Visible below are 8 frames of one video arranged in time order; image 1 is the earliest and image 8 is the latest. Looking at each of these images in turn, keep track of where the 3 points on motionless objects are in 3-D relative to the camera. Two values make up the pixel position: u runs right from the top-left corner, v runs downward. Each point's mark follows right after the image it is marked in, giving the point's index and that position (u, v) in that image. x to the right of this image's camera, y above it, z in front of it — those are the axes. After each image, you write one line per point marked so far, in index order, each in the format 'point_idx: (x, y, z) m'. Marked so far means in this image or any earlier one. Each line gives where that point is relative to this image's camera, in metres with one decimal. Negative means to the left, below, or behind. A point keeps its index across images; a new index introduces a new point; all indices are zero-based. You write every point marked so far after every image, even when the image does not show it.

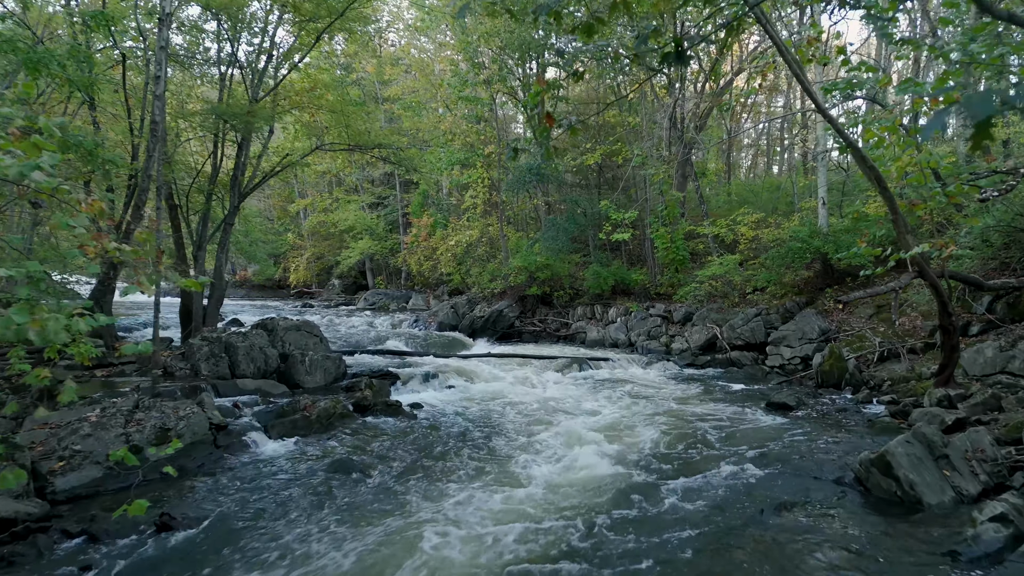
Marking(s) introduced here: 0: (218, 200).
0: (-4.6, +1.4, +11.0) m
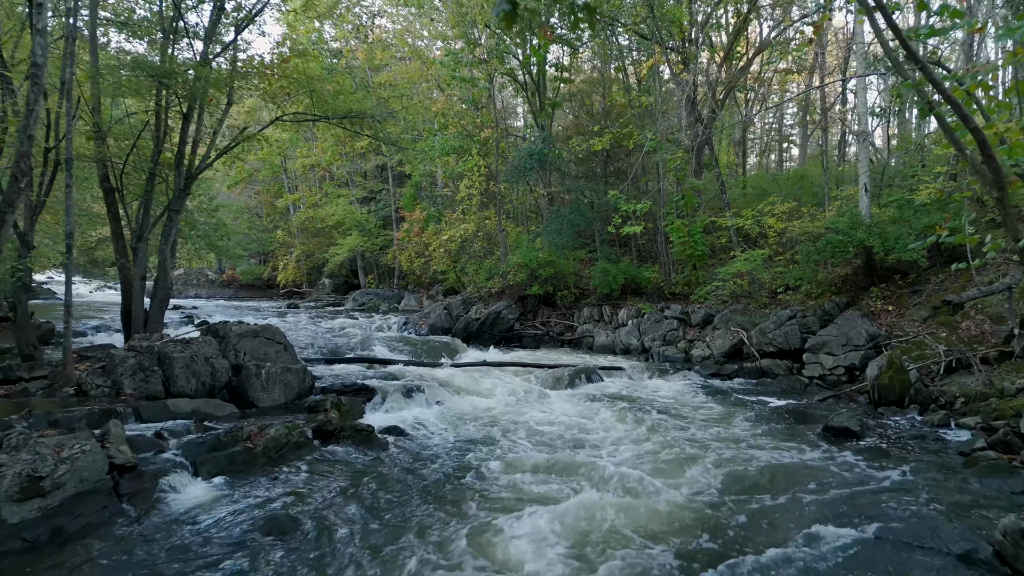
0: (-4.7, +1.4, +9.3) m
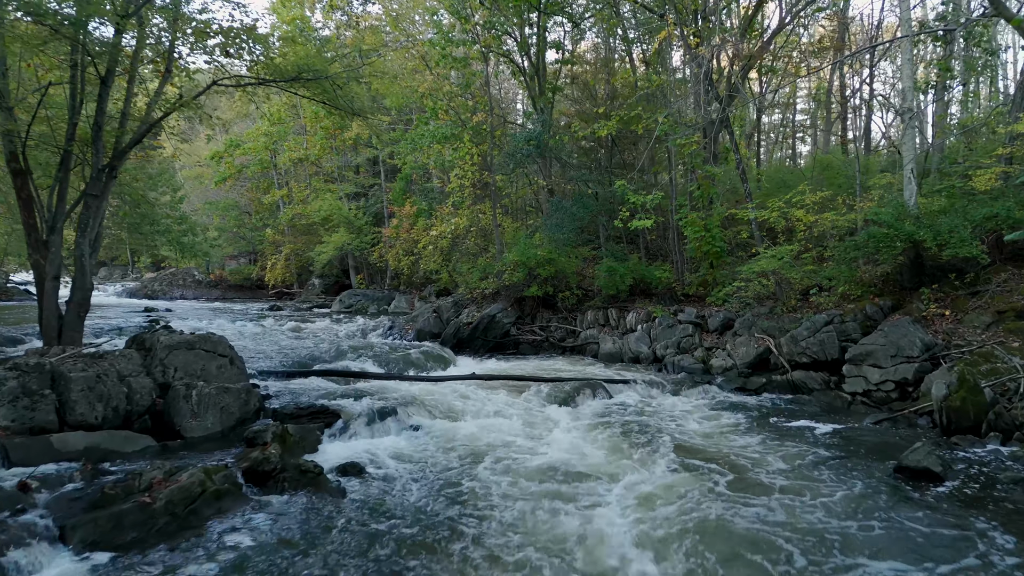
0: (-4.8, +1.4, +7.8) m
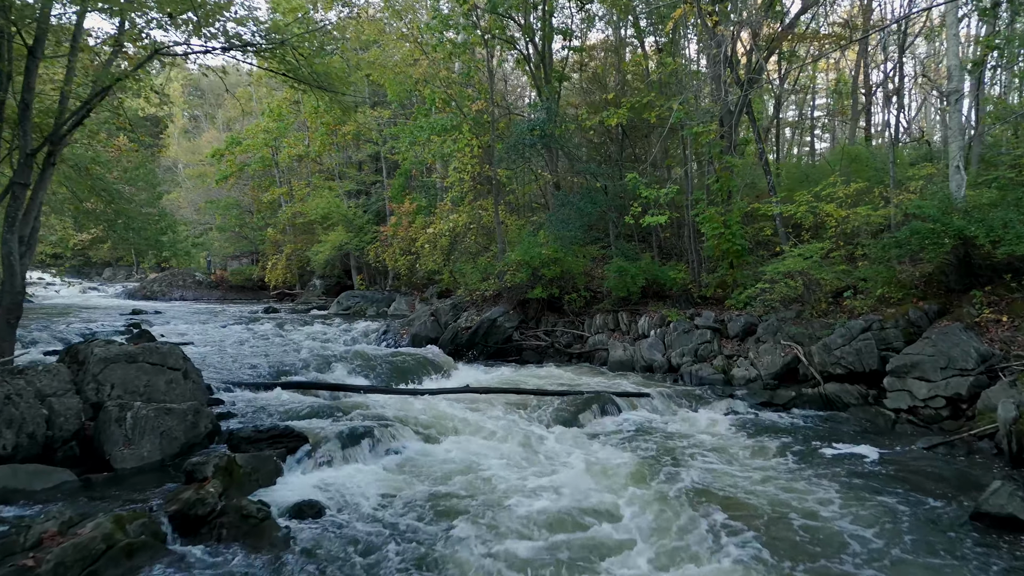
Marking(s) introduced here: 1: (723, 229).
0: (-4.8, +1.4, +6.8) m
1: (+3.6, +1.0, +11.9) m
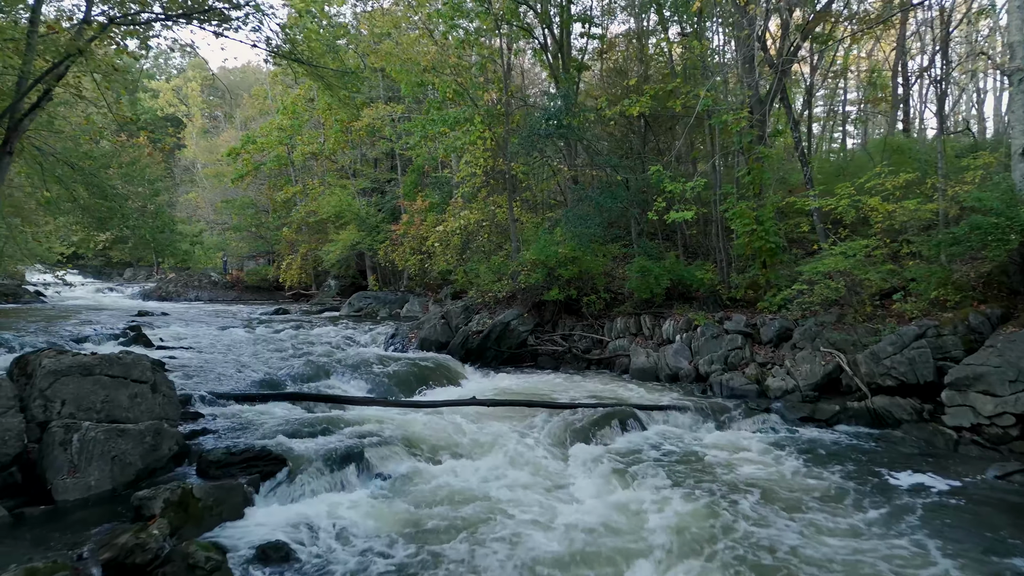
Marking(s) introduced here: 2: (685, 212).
0: (-4.8, +1.4, +6.1) m
1: (+3.8, +1.0, +10.9) m
2: (+3.0, +1.3, +12.0) m
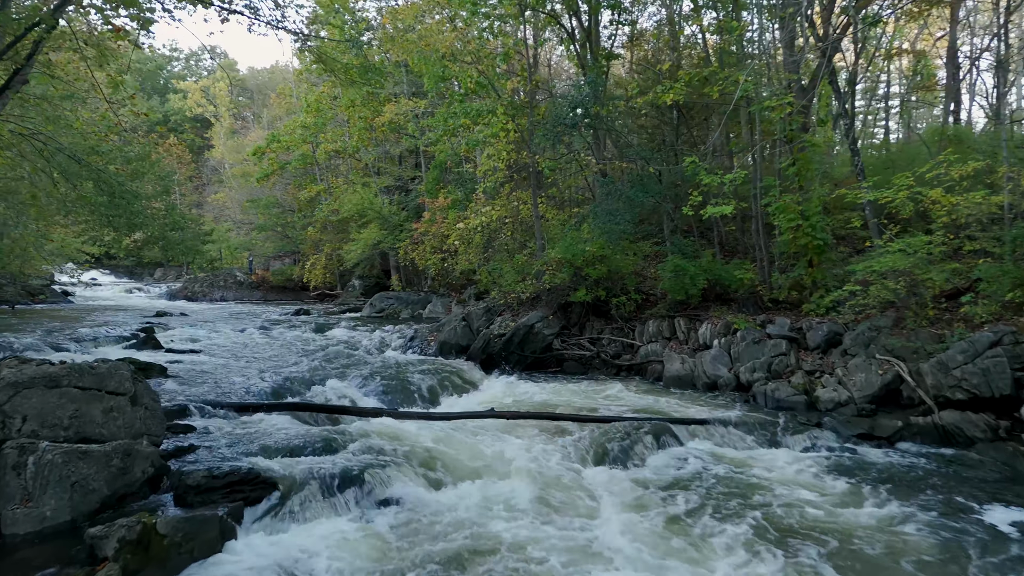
0: (-4.6, +1.3, +5.6) m
1: (+4.1, +1.0, +10.0) m
2: (+3.3, +1.3, +11.1) m
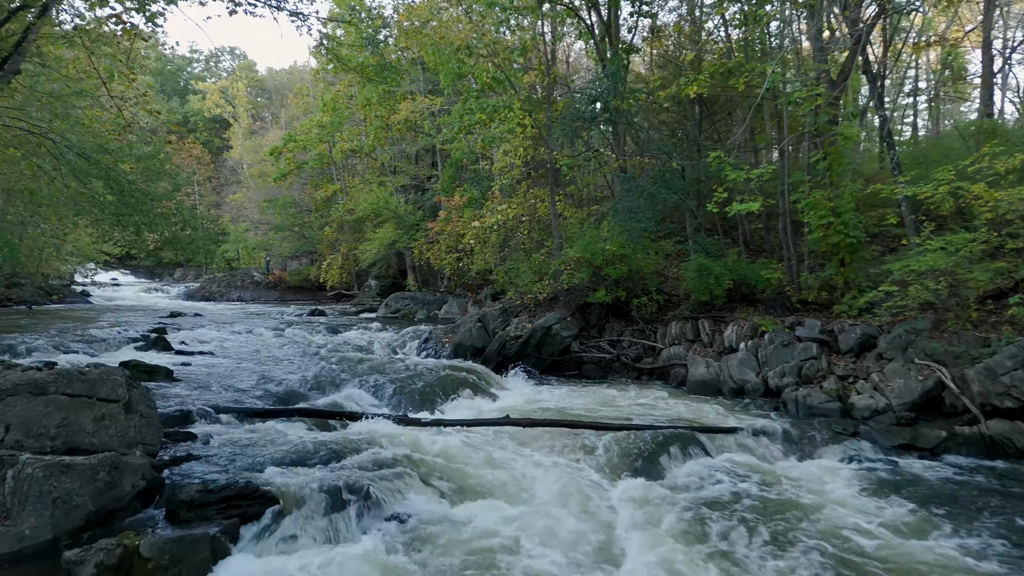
0: (-4.5, +1.3, +5.3) m
1: (+4.4, +1.0, +9.5) m
2: (+3.6, +1.3, +10.7) m
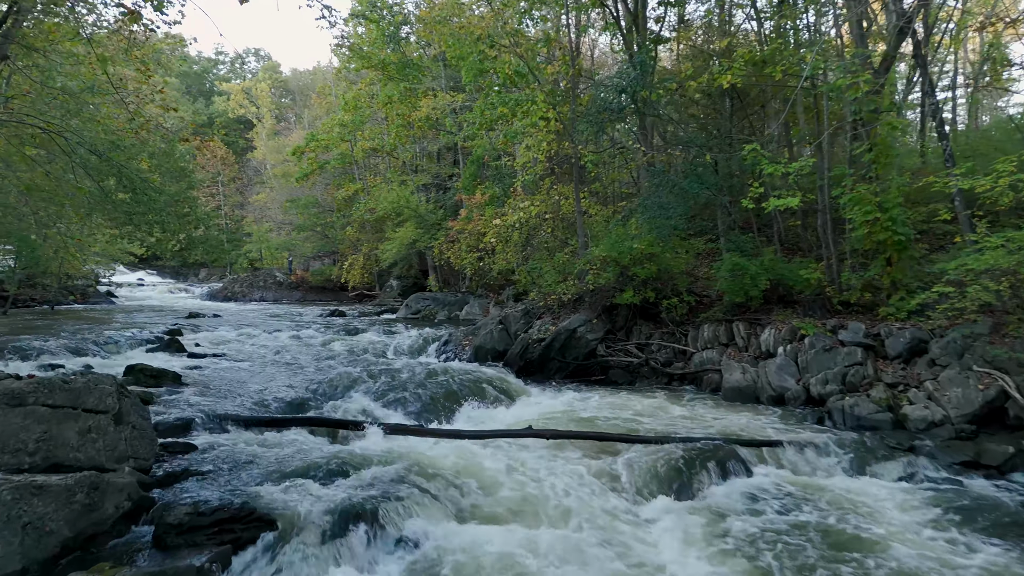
0: (-4.3, +1.3, +5.0) m
1: (+4.7, +1.0, +8.9) m
2: (+3.9, +1.3, +10.1) m
